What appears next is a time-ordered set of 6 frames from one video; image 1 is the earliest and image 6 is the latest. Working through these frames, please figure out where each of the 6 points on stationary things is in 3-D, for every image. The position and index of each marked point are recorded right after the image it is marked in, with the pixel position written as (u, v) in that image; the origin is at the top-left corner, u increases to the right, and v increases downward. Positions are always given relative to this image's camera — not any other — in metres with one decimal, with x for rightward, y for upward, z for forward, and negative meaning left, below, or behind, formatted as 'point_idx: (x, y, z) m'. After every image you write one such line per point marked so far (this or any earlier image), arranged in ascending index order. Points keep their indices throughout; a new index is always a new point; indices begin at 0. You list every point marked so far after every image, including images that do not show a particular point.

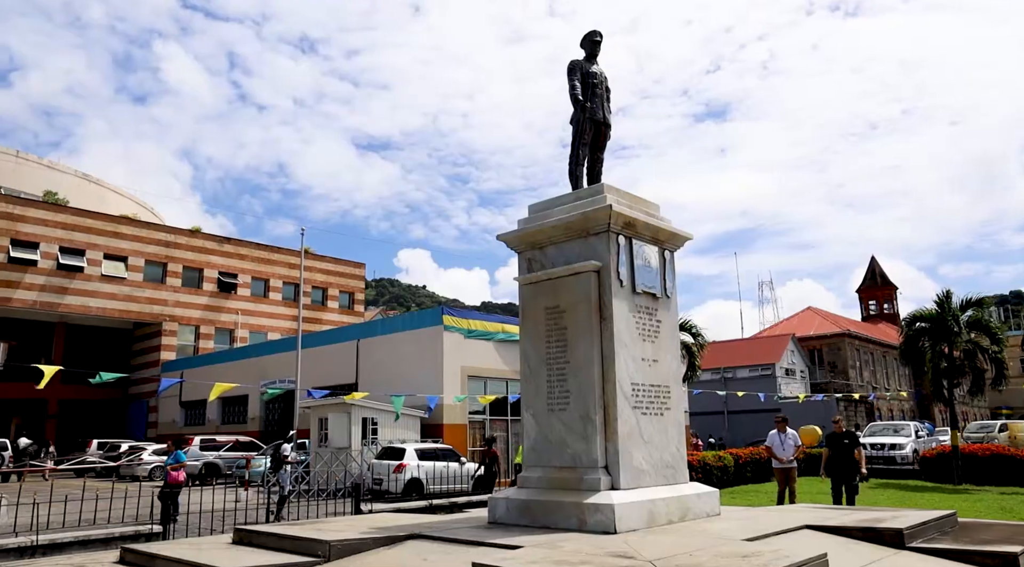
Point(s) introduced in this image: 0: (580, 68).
0: (+0.9, +2.8, +9.9) m
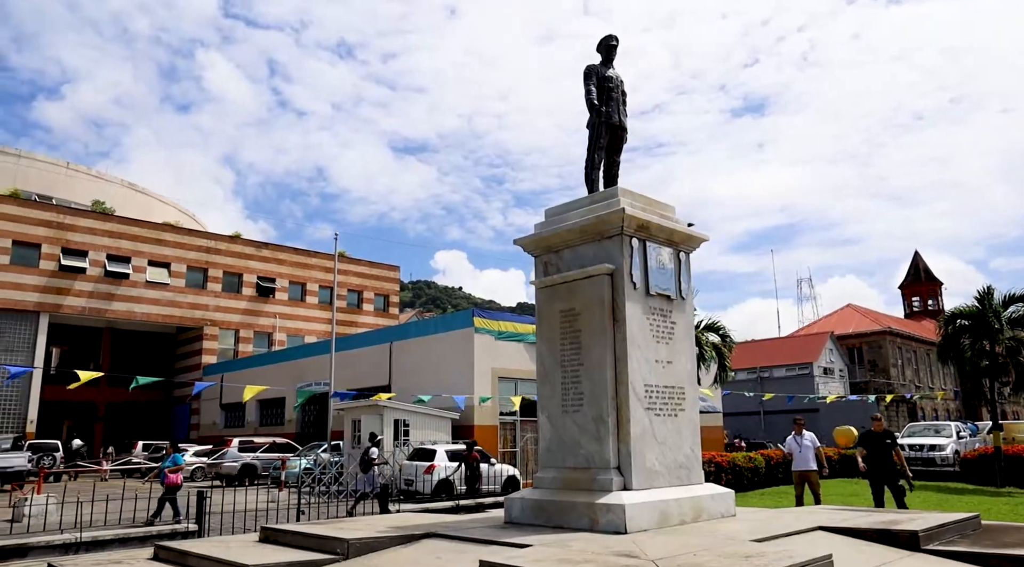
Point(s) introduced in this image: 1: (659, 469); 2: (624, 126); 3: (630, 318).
0: (+1.1, +2.7, +10.0) m
1: (+1.6, -2.1, +8.6) m
2: (+1.4, +2.0, +10.1) m
3: (+1.3, -0.4, +8.7) m
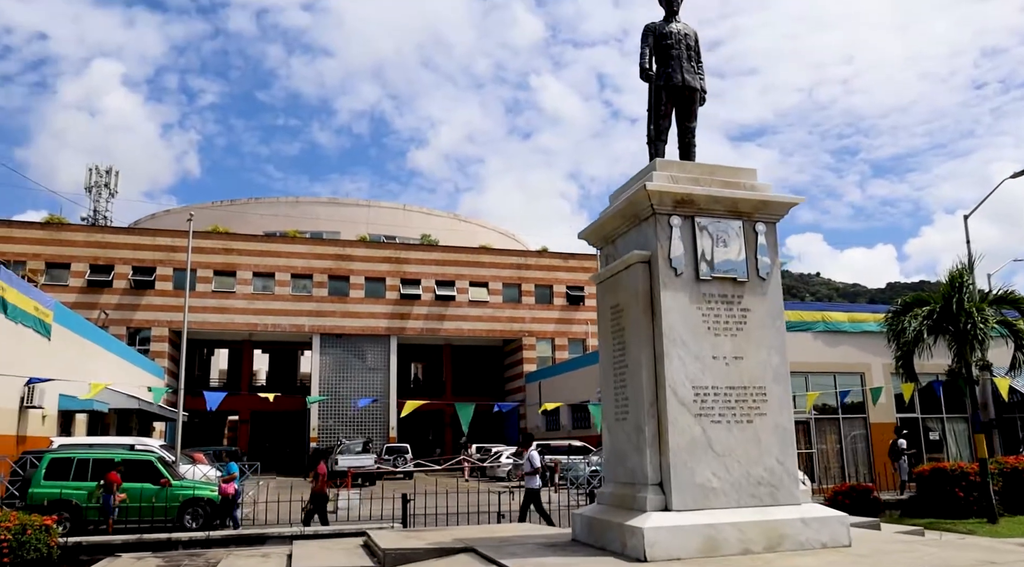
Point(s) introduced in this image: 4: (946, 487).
0: (+1.6, +2.9, +8.9) m
1: (+1.9, -1.9, +7.3) m
2: (+2.0, +2.2, +8.7) m
3: (+1.5, -0.2, +7.5) m
4: (+8.9, -4.2, +15.9) m
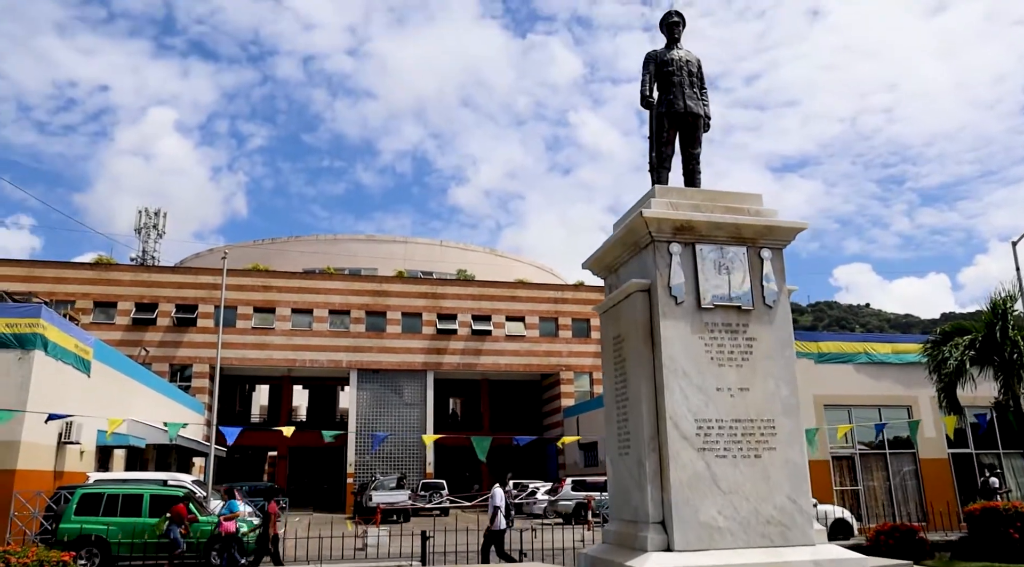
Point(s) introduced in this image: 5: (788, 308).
0: (+1.6, +2.5, +8.7) m
1: (+1.9, -2.1, +6.9) m
2: (+2.0, +1.9, +8.5) m
3: (+1.5, -0.5, +7.2) m
4: (+9.4, -4.7, +15.0) m
5: (+2.7, -0.2, +7.6) m
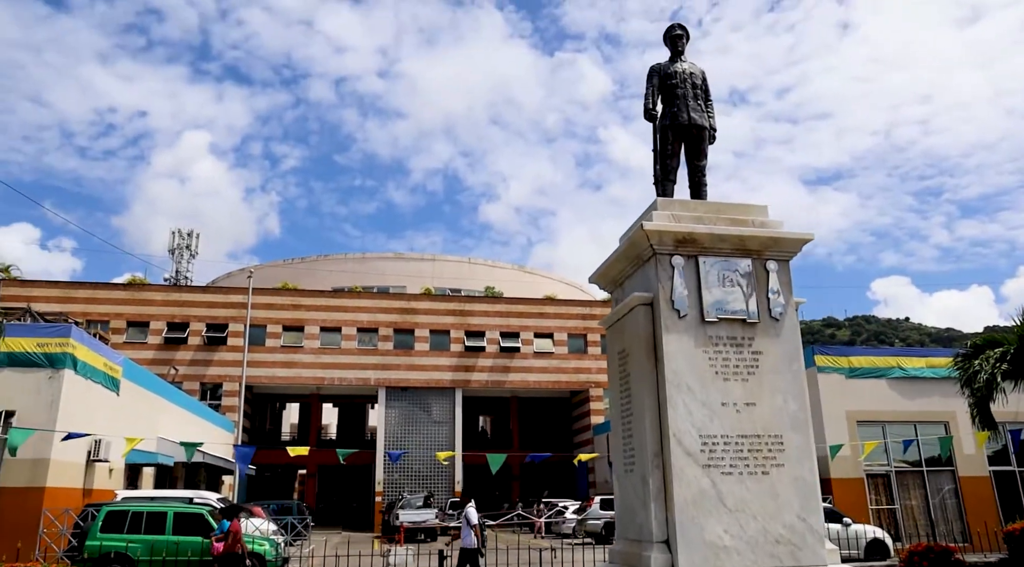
0: (+1.6, +2.4, +8.6) m
1: (+1.9, -2.2, +6.7) m
2: (+2.0, +1.8, +8.4) m
3: (+1.5, -0.6, +7.1) m
4: (+9.7, -4.9, +14.4) m
5: (+2.7, -0.4, +7.4) m
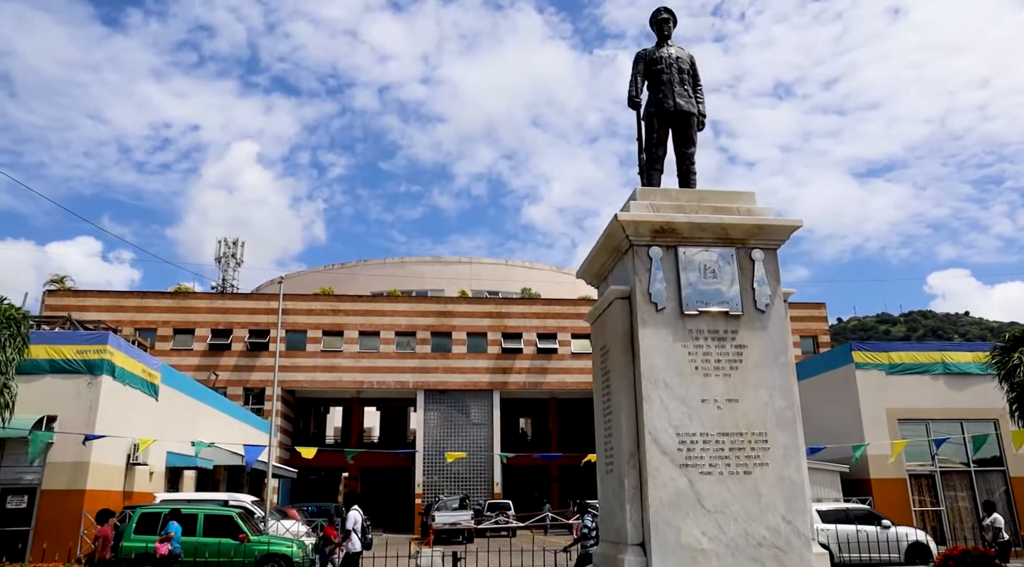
0: (+1.4, +2.5, +8.4) m
1: (+1.6, -2.2, +6.4) m
2: (+1.8, +1.8, +8.1) m
3: (+1.2, -0.6, +6.8) m
4: (+10.0, -4.7, +13.6) m
5: (+2.5, -0.3, +7.1) m
